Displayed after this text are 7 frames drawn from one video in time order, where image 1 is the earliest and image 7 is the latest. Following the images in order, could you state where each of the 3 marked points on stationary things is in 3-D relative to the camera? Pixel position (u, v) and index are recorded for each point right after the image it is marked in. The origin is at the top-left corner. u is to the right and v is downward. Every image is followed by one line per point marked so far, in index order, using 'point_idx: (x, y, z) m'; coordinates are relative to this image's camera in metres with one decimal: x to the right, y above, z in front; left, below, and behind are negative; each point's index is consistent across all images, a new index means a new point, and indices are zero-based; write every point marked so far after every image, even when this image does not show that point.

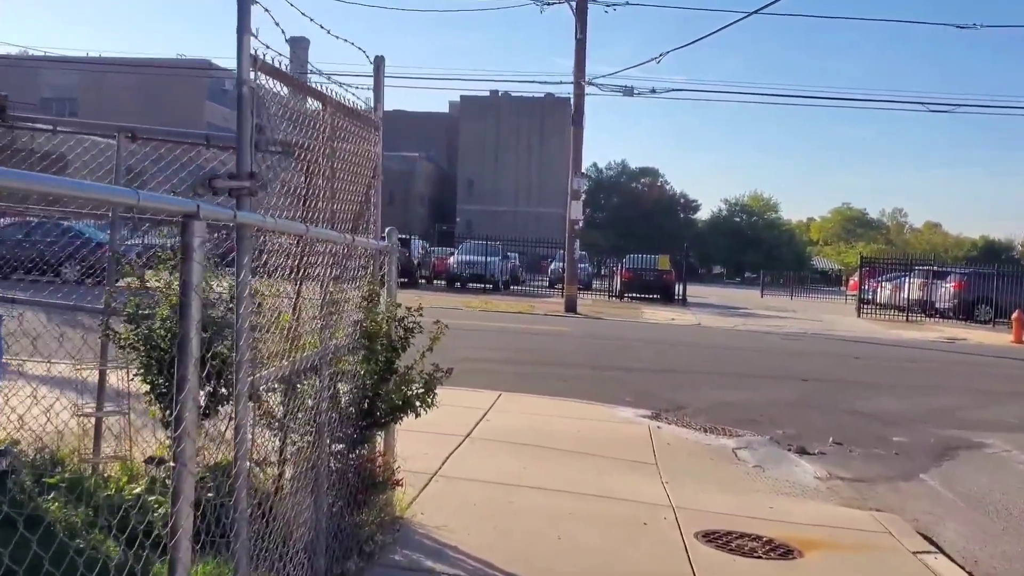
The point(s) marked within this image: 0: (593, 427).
0: (+0.9, -1.5, +10.1) m
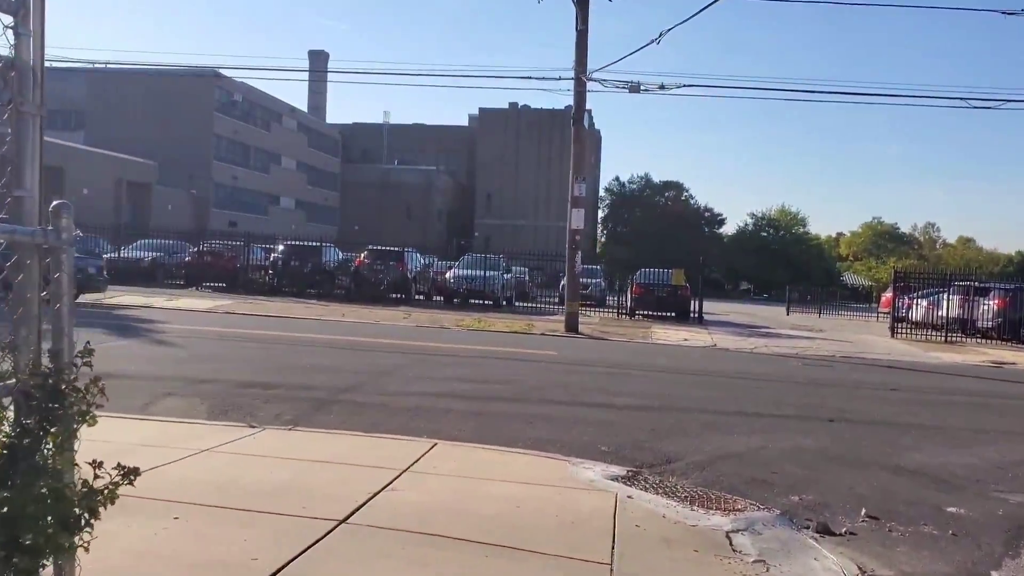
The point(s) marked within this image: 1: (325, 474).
0: (+0.2, -1.7, +7.5) m
1: (-1.6, -1.6, +7.8) m
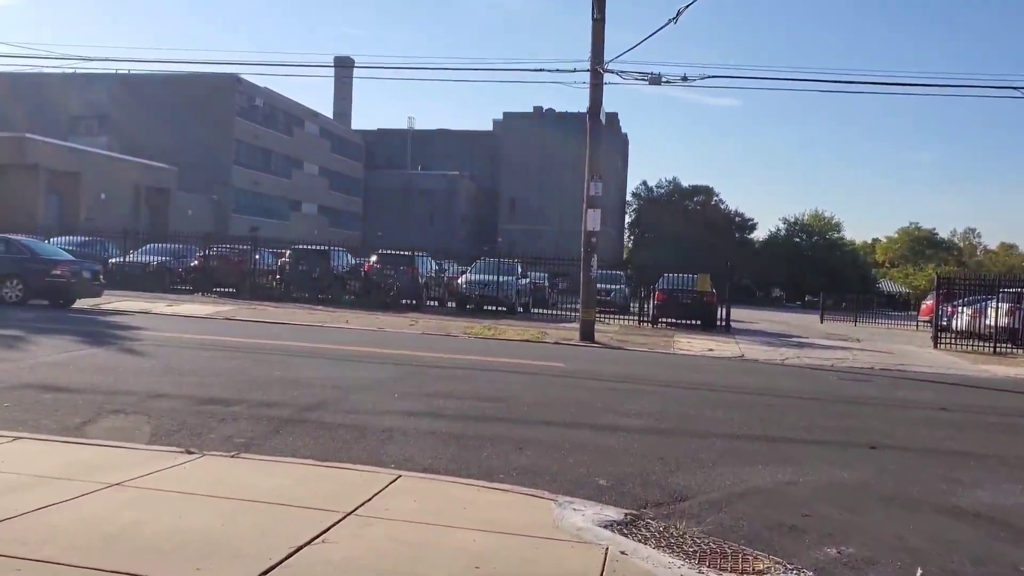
0: (0.0, -1.7, +5.9) m
1: (-1.8, -1.6, +6.4) m
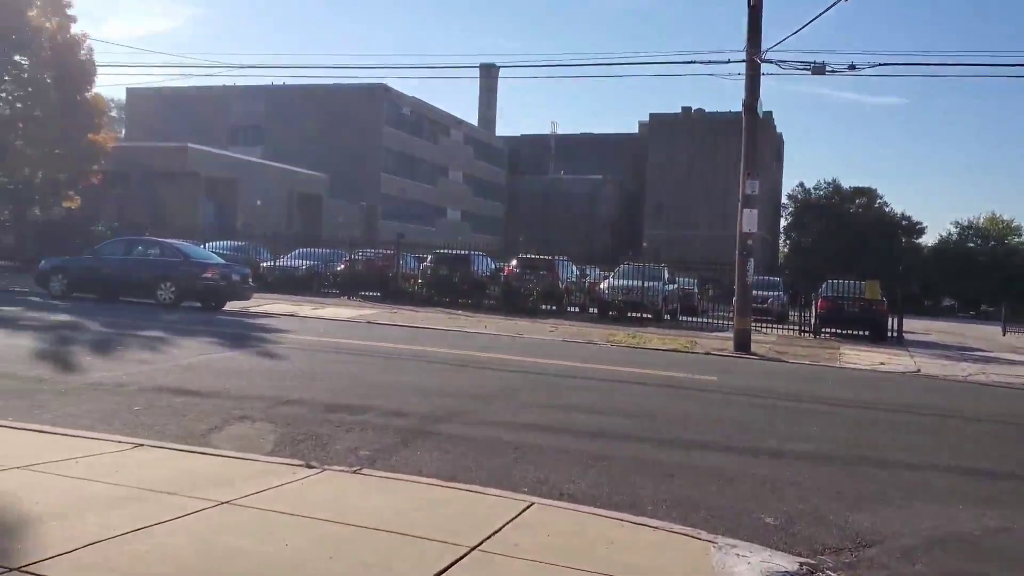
0: (+0.8, -1.7, +4.9) m
1: (-0.9, -1.6, +5.6) m
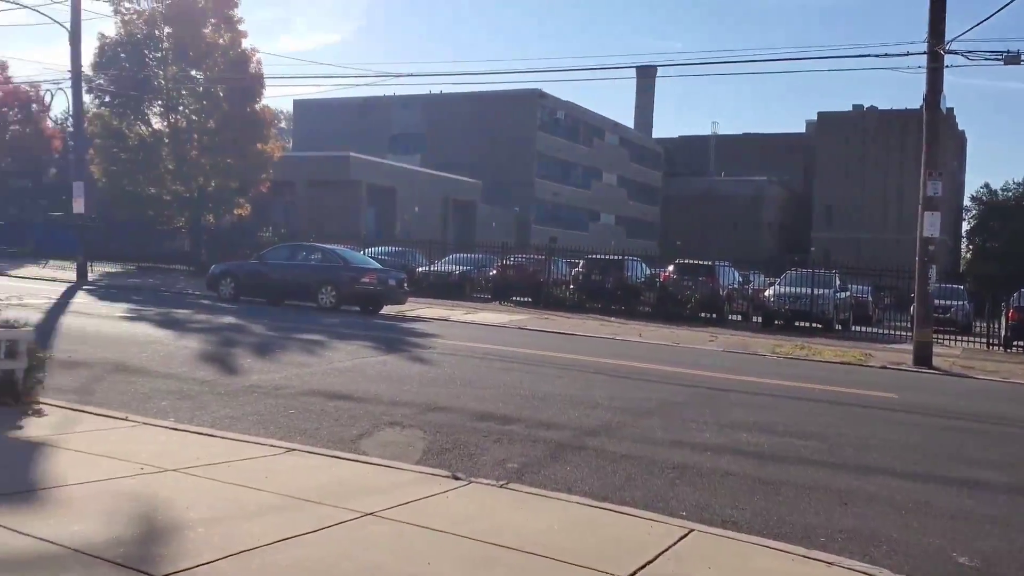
0: (+1.5, -1.8, +4.3) m
1: (-0.1, -1.6, +5.2) m
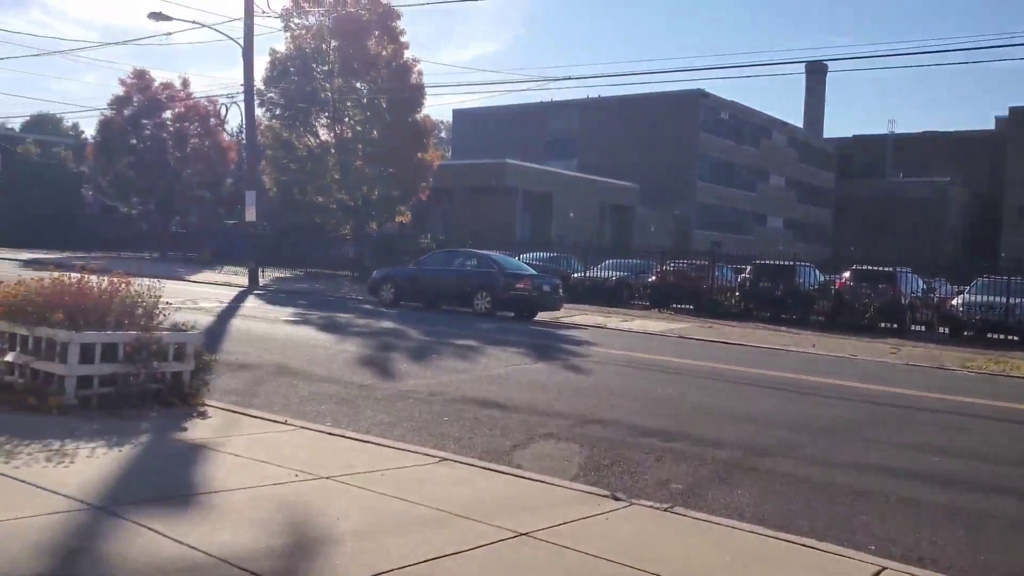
0: (+2.2, -1.8, +3.5) m
1: (+0.8, -1.7, +4.7) m
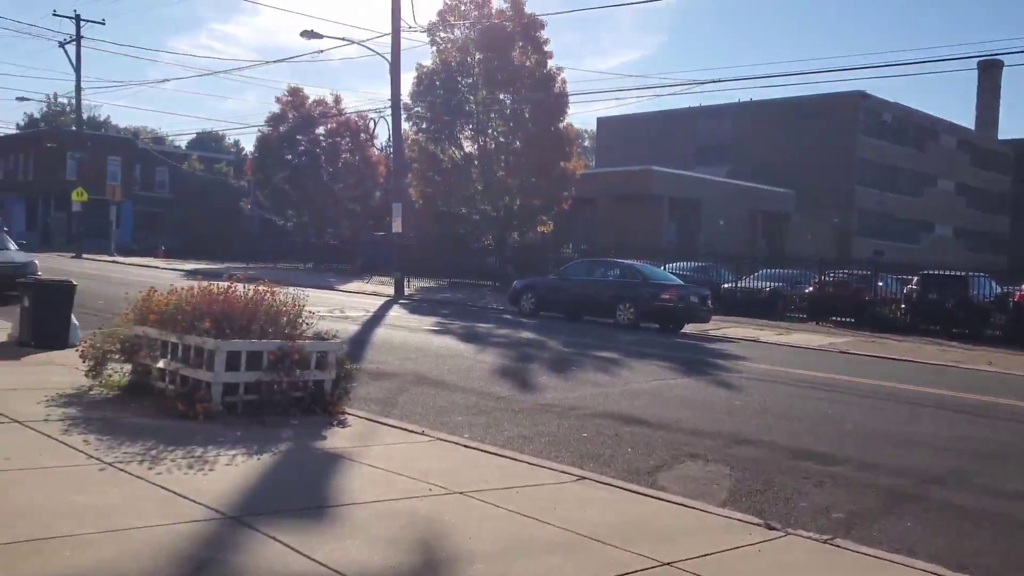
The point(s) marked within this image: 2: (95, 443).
0: (+2.6, -1.8, +2.8) m
1: (+1.4, -1.7, +4.2) m
2: (-2.7, -1.0, +6.0) m
